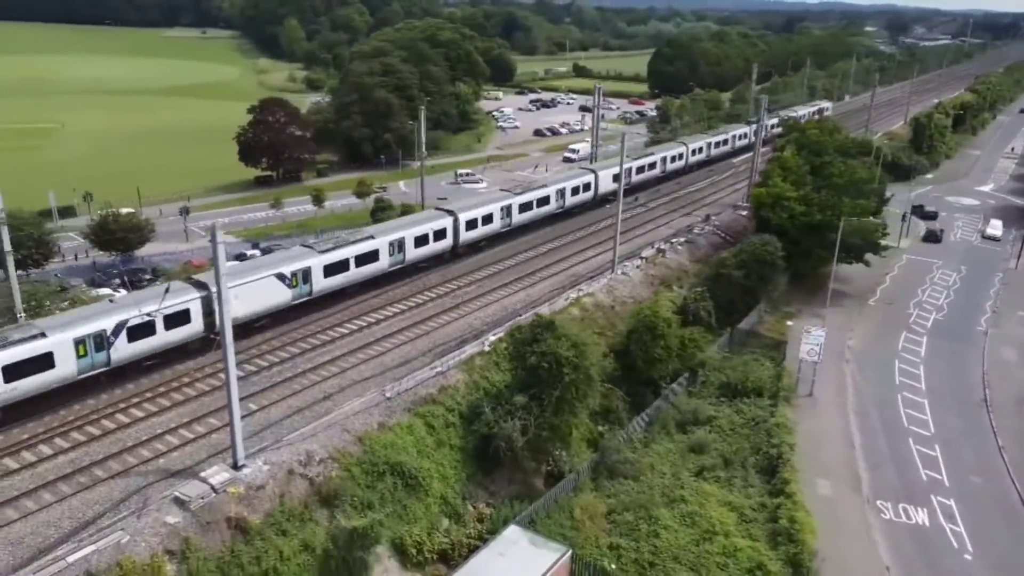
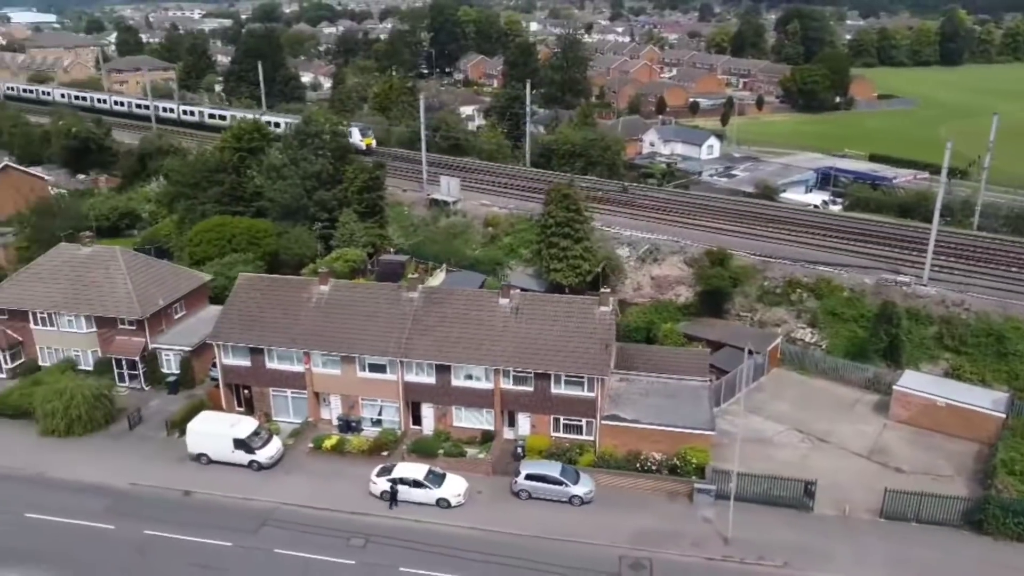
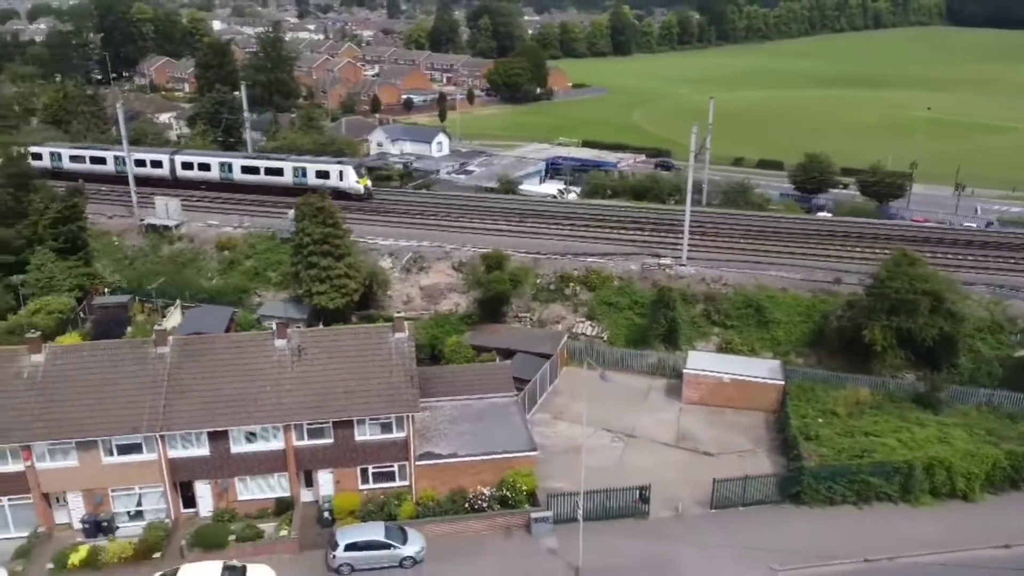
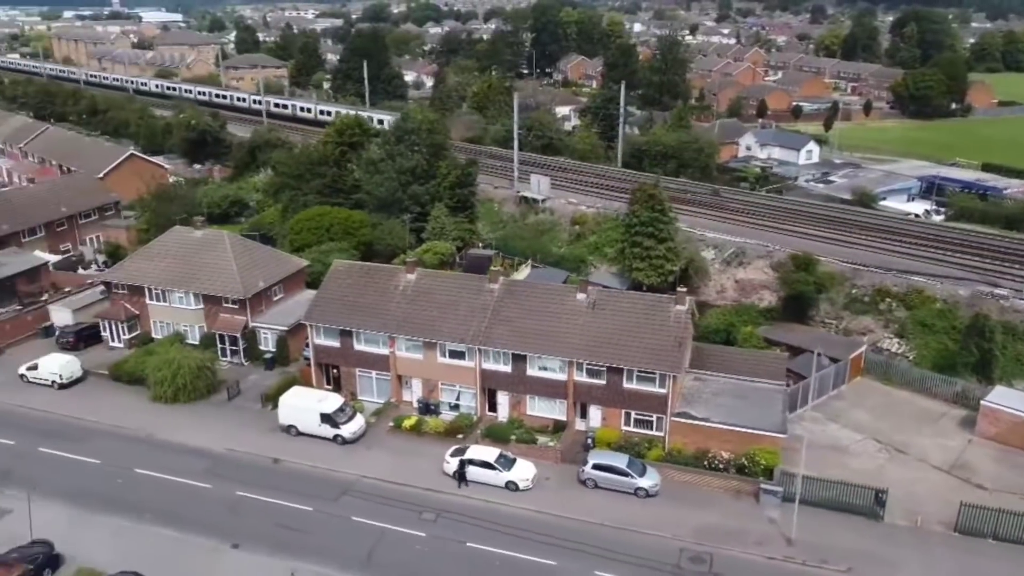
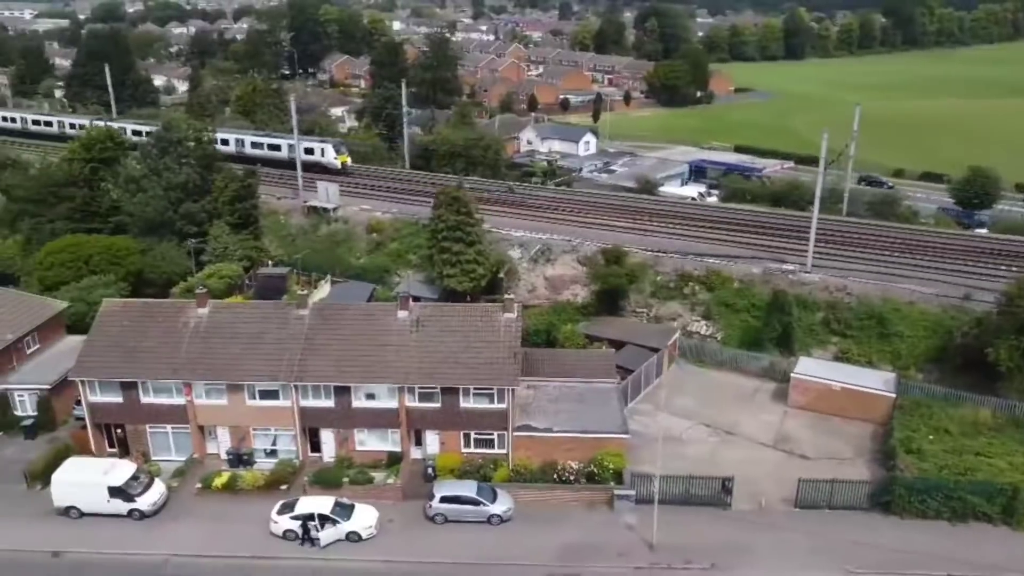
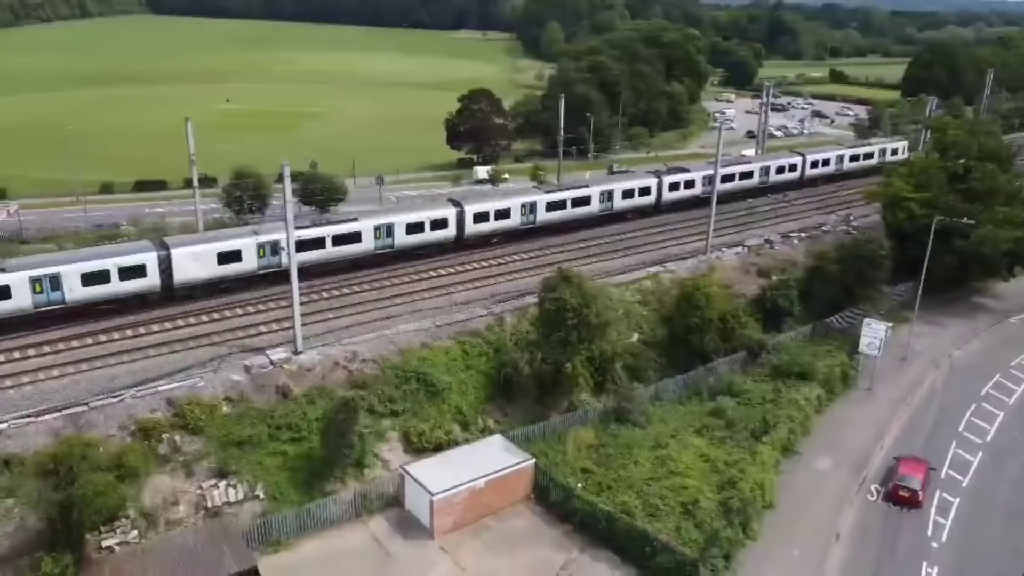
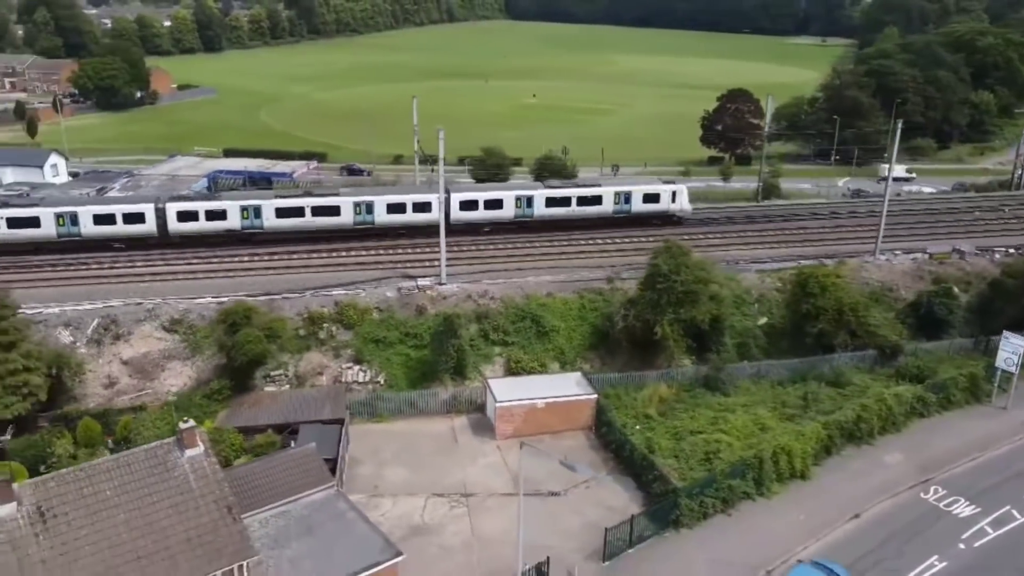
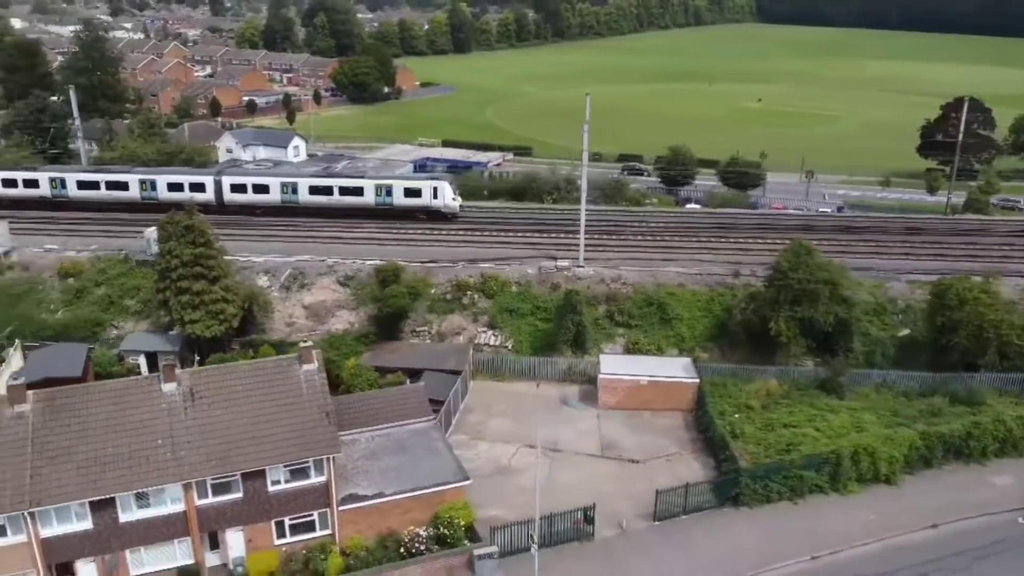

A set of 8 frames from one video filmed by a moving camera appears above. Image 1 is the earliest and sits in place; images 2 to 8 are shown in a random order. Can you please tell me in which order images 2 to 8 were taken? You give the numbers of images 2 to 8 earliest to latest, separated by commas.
6, 7, 8, 3, 5, 2, 4
